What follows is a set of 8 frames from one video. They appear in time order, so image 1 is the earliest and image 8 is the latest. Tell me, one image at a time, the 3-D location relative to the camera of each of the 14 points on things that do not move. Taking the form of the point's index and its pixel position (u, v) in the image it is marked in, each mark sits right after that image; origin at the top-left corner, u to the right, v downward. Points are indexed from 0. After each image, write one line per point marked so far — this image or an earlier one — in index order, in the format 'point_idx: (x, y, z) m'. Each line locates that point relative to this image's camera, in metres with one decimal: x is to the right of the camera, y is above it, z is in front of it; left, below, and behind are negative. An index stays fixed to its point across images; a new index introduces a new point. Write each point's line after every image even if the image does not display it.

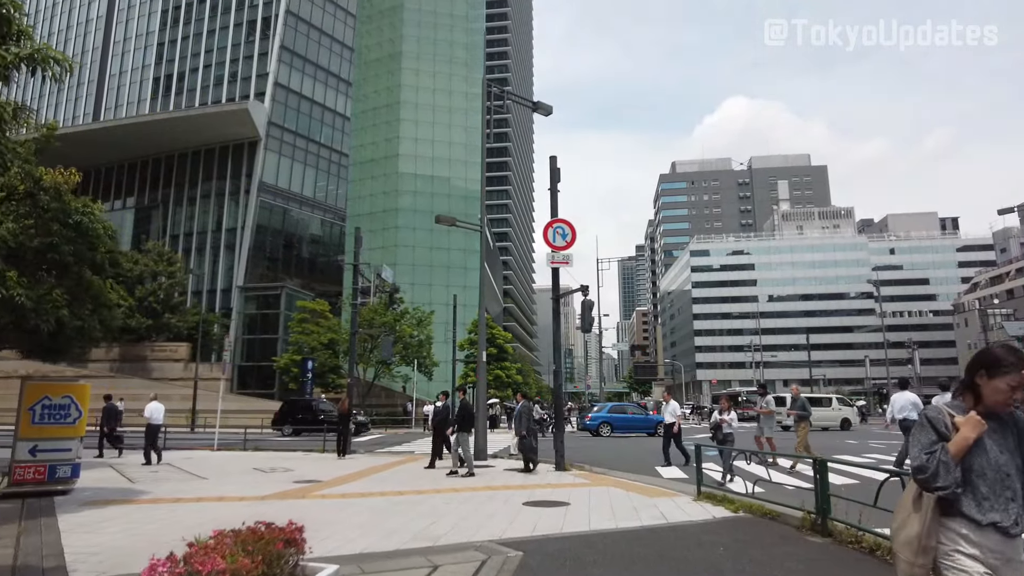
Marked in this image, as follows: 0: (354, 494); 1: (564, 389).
0: (-2.4, -3.1, +9.9) m
1: (+1.1, -2.2, +13.4) m
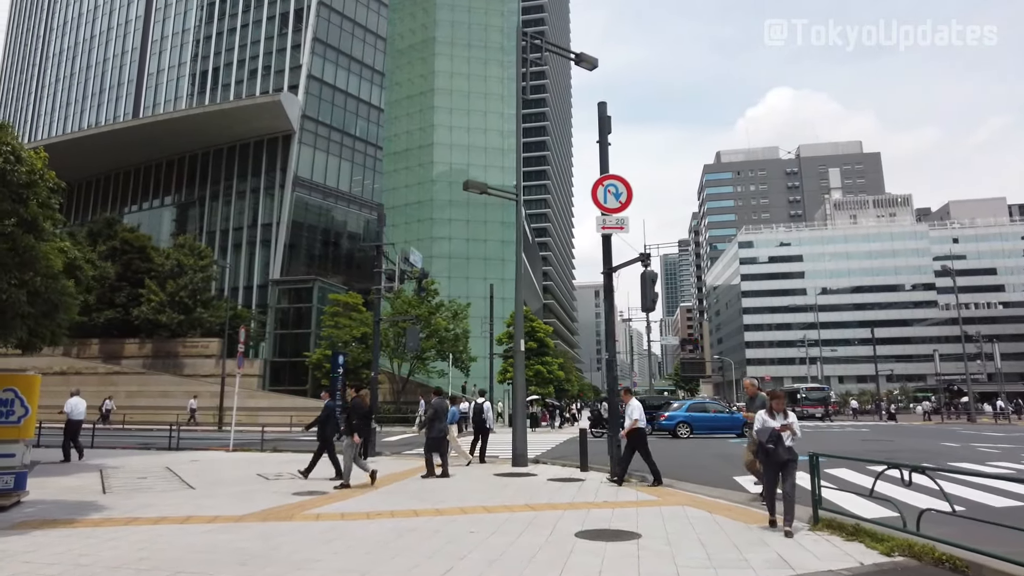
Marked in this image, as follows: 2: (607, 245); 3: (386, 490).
0: (-1.8, -2.7, +7.8) m
1: (+1.8, -1.7, +11.1) m
2: (+1.7, +0.8, +11.3) m
3: (-2.0, -3.1, +10.1) m
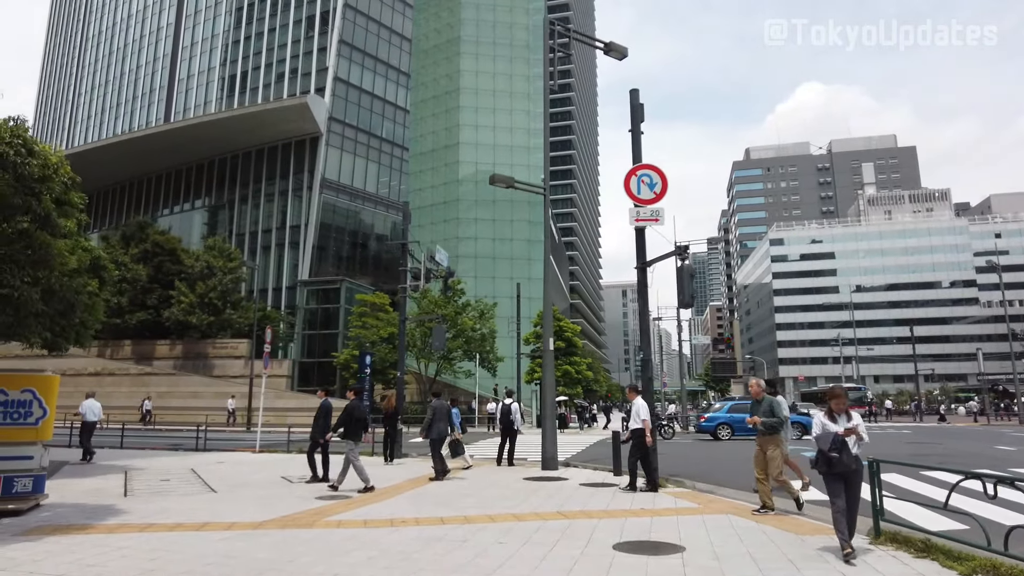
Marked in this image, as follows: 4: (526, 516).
0: (-1.5, -2.6, +7.4) m
1: (+2.3, -1.6, +10.5) m
2: (+2.1, +0.8, +10.8) m
3: (-1.5, -3.1, +9.7) m
4: (+0.2, -2.7, +7.6) m
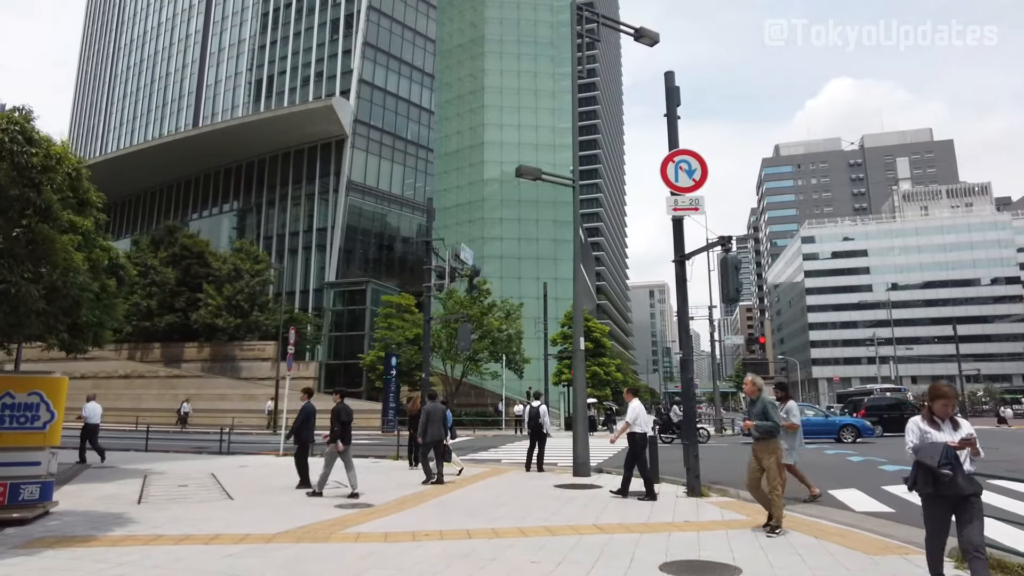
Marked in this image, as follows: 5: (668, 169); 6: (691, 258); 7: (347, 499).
0: (-1.1, -2.6, +6.8) m
1: (+2.7, -1.5, +9.8) m
2: (+2.6, +0.9, +10.1) m
3: (-1.1, -3.0, +9.2) m
4: (+0.5, -2.6, +7.0) m
5: (+2.3, +1.8, +9.8) m
6: (+2.8, +0.5, +10.2) m
7: (-2.4, -3.1, +9.7) m
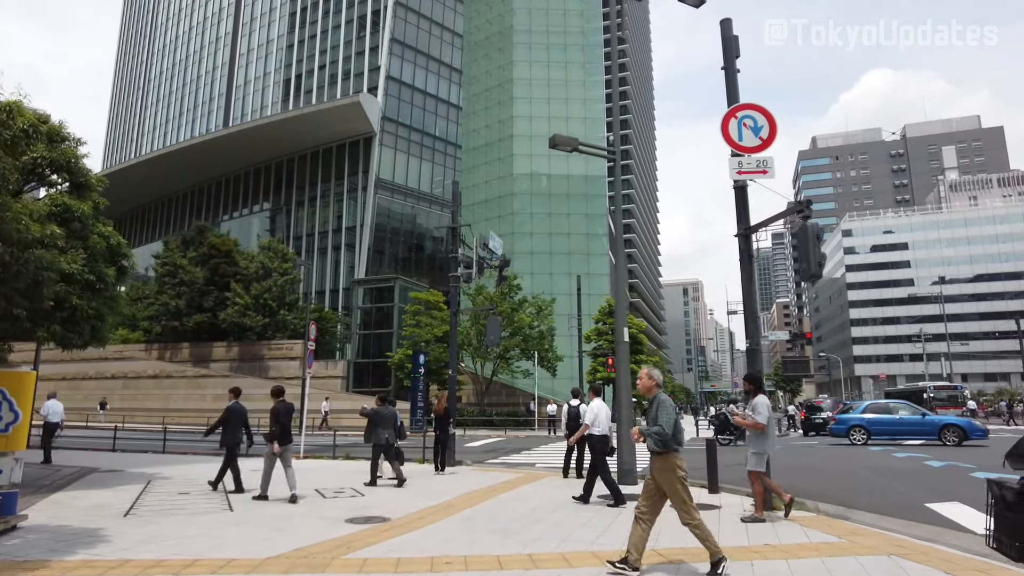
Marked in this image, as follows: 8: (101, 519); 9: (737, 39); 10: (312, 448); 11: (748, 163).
0: (-0.8, -2.3, +5.6) m
1: (+3.2, -1.2, +8.4) m
2: (+3.0, +1.2, +8.6) m
3: (-0.6, -2.8, +7.9) m
4: (+0.9, -2.3, +5.7) m
5: (+2.8, +2.1, +8.4) m
6: (+3.2, +0.8, +8.7) m
7: (-2.0, -2.9, +8.5) m
8: (-4.8, -2.7, +7.7) m
9: (+3.2, +3.6, +9.5) m
10: (-5.7, -4.6, +18.7) m
11: (+3.0, +1.6, +8.3) m
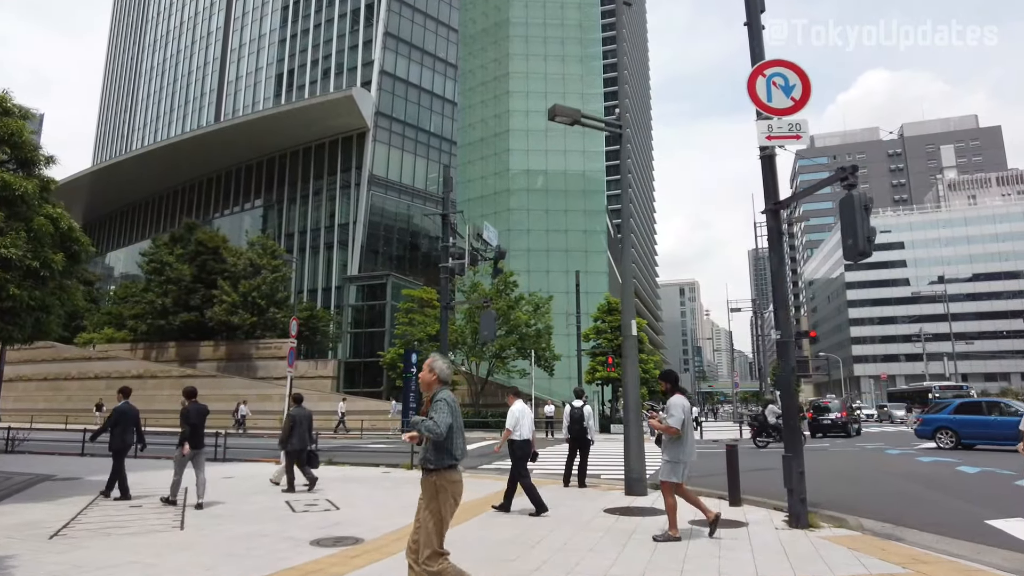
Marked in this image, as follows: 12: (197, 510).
0: (-0.8, -2.1, +4.4) m
1: (+3.1, -1.0, +7.3) m
2: (+3.0, +1.4, +7.5) m
3: (-0.7, -2.6, +6.8) m
4: (+0.8, -2.1, +4.5) m
5: (+2.7, +2.3, +7.3) m
6: (+3.2, +1.0, +7.6) m
7: (-2.0, -2.7, +7.3) m
8: (-4.8, -2.5, +6.5) m
9: (+3.2, +3.8, +8.4) m
10: (-5.8, -4.4, +17.5) m
11: (+2.9, +1.8, +7.2) m
12: (-4.1, -2.9, +8.7) m
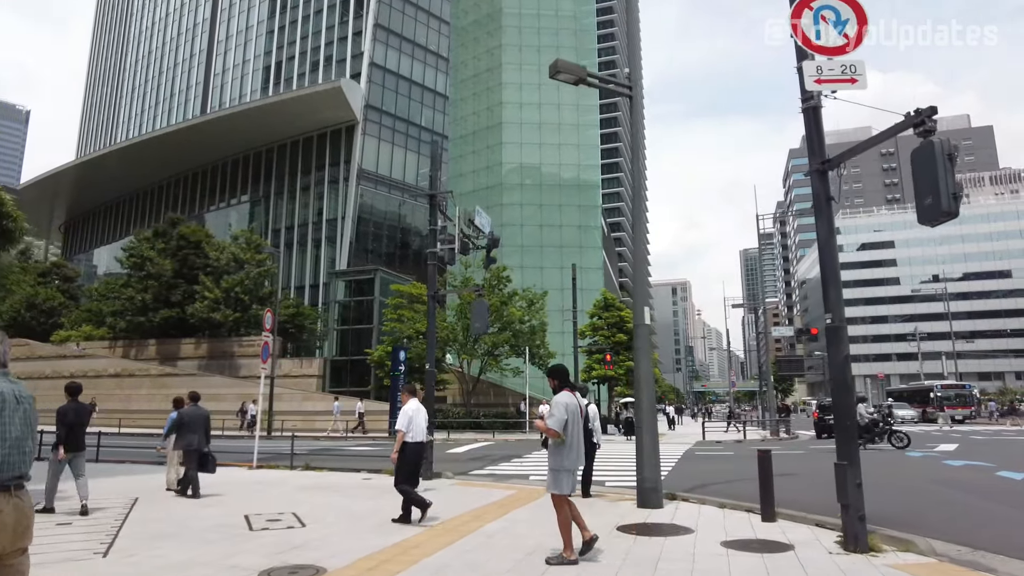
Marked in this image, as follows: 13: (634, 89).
0: (-0.8, -1.9, +3.2) m
1: (+3.1, -0.8, +6.1) m
2: (+2.9, +1.6, +6.3) m
3: (-0.7, -2.4, +5.5) m
4: (+0.8, -1.9, +3.3) m
5: (+2.7, +2.5, +6.1) m
6: (+3.1, +1.2, +6.4) m
7: (-2.0, -2.5, +6.0) m
8: (-4.9, -2.3, +5.2) m
9: (+3.1, +4.0, +7.1) m
10: (-6.0, -4.1, +16.2) m
11: (+2.9, +2.0, +6.0) m
12: (-4.2, -2.7, +7.4) m
13: (+1.8, +2.9, +9.6) m
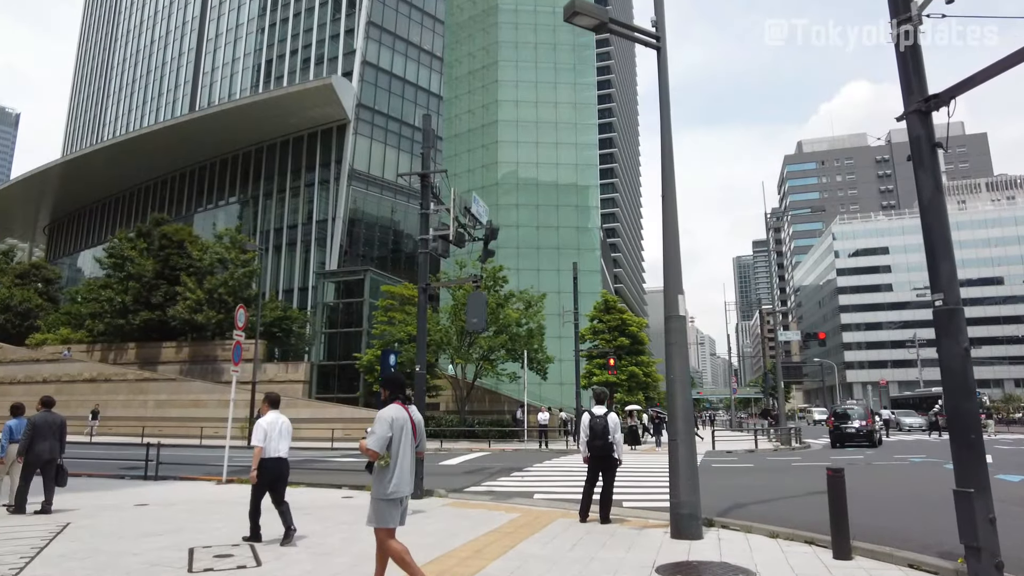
0: (-0.7, -1.7, +1.7) m
1: (+3.2, -0.6, +4.6) m
2: (+3.0, +1.8, +4.9) m
3: (-0.6, -2.1, +4.0) m
4: (+1.0, -1.7, +1.8) m
5: (+2.8, +2.7, +4.6) m
6: (+3.3, +1.4, +5.0) m
7: (-1.9, -2.2, +4.5) m
8: (-4.7, -2.0, +3.7) m
9: (+3.3, +4.2, +5.7) m
10: (-6.0, -4.0, +14.6) m
11: (+3.0, +2.2, +4.6) m
12: (-4.1, -2.5, +5.9) m
13: (+1.9, +3.1, +8.1) m
